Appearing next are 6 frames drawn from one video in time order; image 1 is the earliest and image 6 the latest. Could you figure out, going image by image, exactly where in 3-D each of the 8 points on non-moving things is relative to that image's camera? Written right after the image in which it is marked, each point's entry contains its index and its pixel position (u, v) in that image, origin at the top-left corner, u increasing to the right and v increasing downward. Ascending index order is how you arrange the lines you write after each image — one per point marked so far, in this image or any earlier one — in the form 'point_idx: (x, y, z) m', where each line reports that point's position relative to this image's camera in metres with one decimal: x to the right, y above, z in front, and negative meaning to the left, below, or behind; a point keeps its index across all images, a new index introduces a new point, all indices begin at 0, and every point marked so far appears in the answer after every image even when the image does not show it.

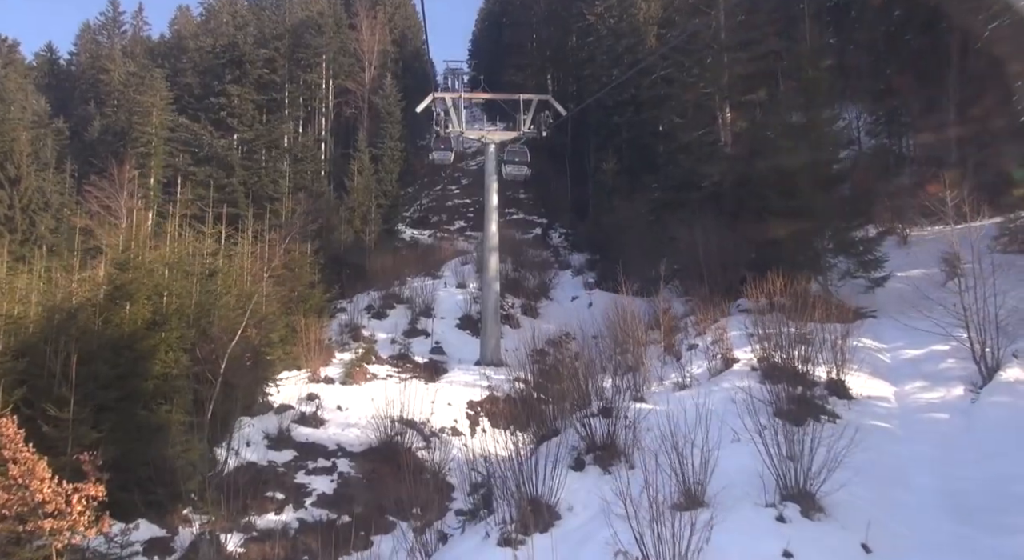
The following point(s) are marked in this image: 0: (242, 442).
0: (-4.5, -2.7, +14.3) m
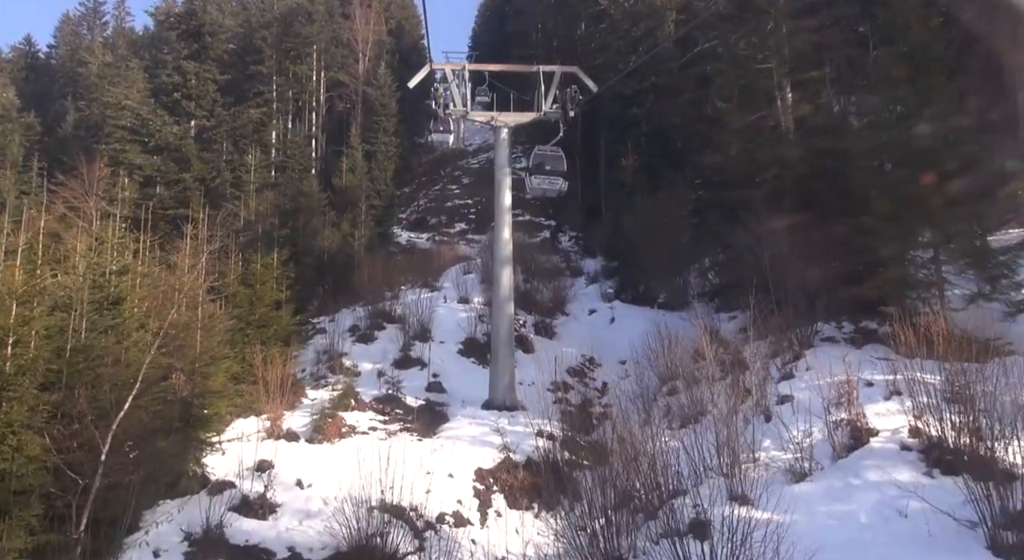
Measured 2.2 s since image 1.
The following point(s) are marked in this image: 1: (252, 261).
0: (-4.2, -3.1, +9.9) m
1: (-5.4, +0.4, +17.5) m
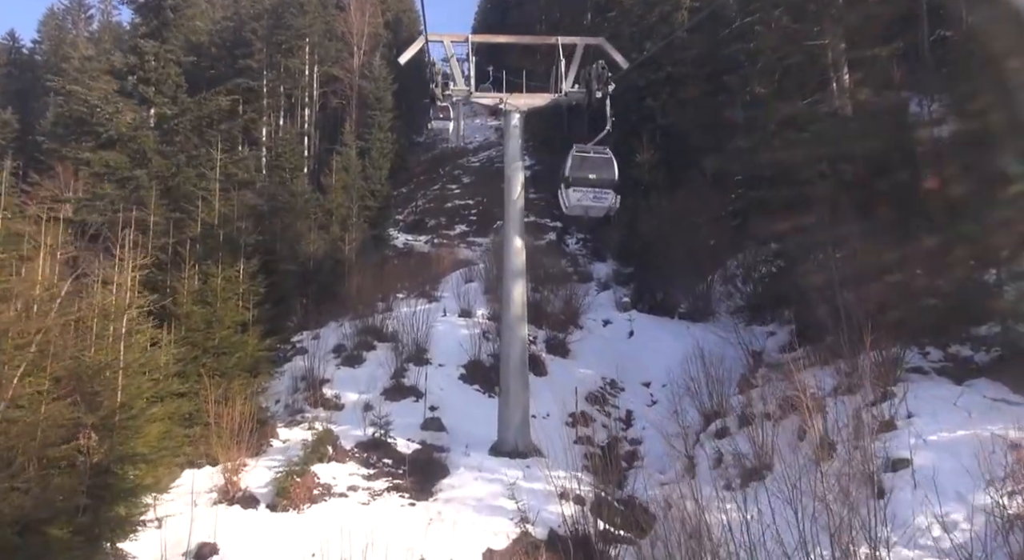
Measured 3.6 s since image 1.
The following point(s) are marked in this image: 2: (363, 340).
0: (-4.0, -3.4, +6.9) m
1: (-5.2, +0.1, +14.5) m
2: (-3.3, -1.3, +19.2) m
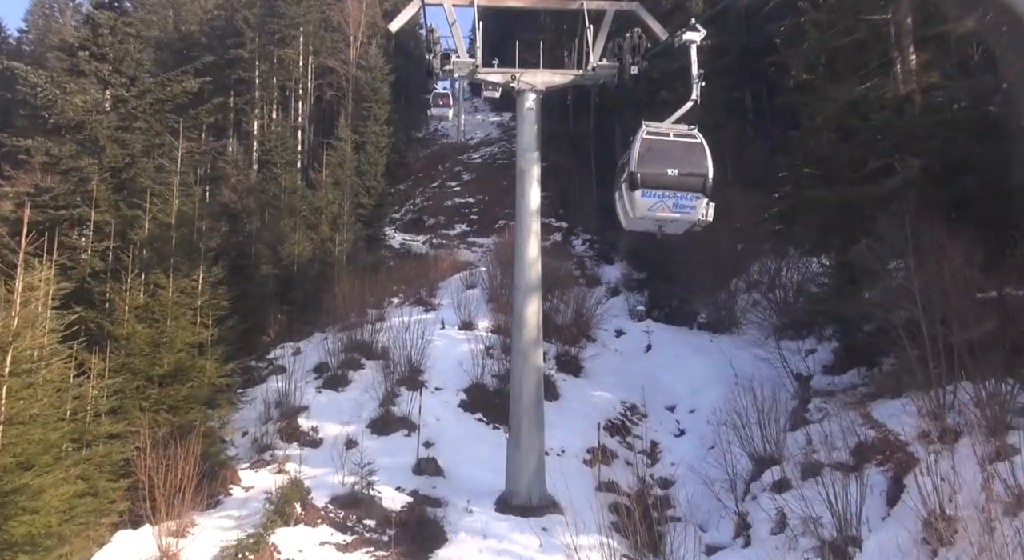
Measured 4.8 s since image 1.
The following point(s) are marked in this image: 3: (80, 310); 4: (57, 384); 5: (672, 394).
0: (-3.8, -3.6, +4.4) m
1: (-5.0, -0.1, +12.0) m
2: (-3.2, -1.5, +16.7) m
3: (-5.5, -0.4, +10.8) m
4: (-4.7, -1.1, +9.1) m
5: (+3.4, -2.5, +18.5) m
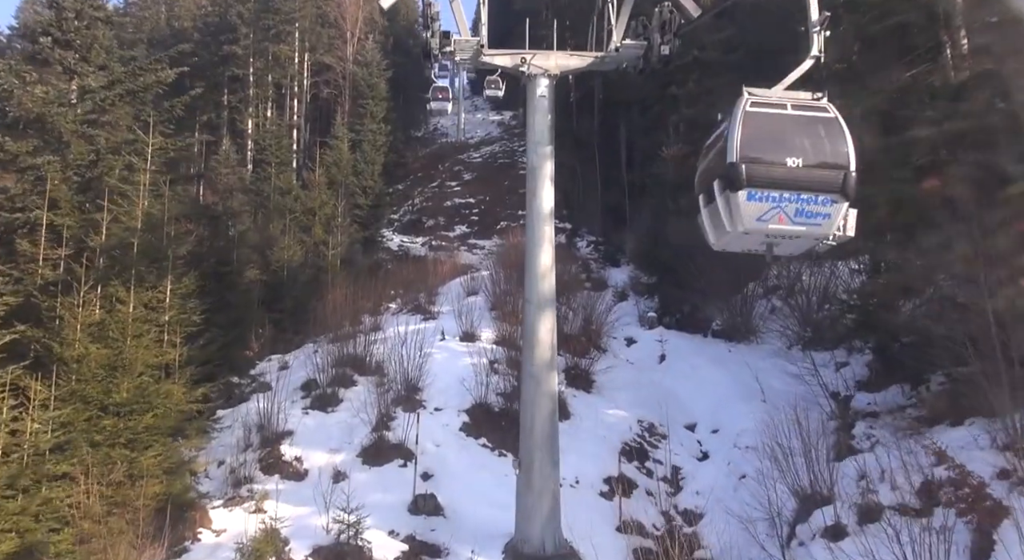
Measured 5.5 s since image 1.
0: (-3.7, -3.7, +2.9) m
1: (-4.9, -0.2, +10.5) m
2: (-3.1, -1.6, +15.2) m
3: (-5.3, -0.5, +9.3) m
4: (-4.6, -1.2, +7.5) m
5: (+3.6, -2.6, +17.0) m
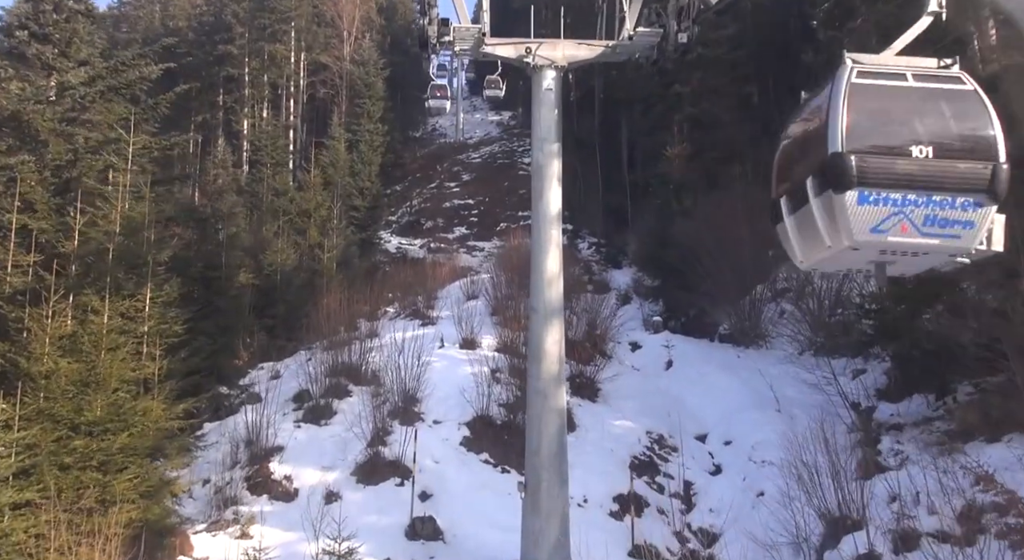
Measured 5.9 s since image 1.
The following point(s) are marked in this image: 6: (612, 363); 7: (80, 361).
0: (-3.6, -3.8, +2.1) m
1: (-4.8, -0.3, +9.8) m
2: (-3.0, -1.7, +14.4) m
3: (-5.3, -0.6, +8.6) m
4: (-4.5, -1.3, +6.8) m
5: (+3.6, -2.7, +16.2) m
6: (+2.1, -1.9, +18.4) m
7: (-4.6, -0.9, +9.2) m
